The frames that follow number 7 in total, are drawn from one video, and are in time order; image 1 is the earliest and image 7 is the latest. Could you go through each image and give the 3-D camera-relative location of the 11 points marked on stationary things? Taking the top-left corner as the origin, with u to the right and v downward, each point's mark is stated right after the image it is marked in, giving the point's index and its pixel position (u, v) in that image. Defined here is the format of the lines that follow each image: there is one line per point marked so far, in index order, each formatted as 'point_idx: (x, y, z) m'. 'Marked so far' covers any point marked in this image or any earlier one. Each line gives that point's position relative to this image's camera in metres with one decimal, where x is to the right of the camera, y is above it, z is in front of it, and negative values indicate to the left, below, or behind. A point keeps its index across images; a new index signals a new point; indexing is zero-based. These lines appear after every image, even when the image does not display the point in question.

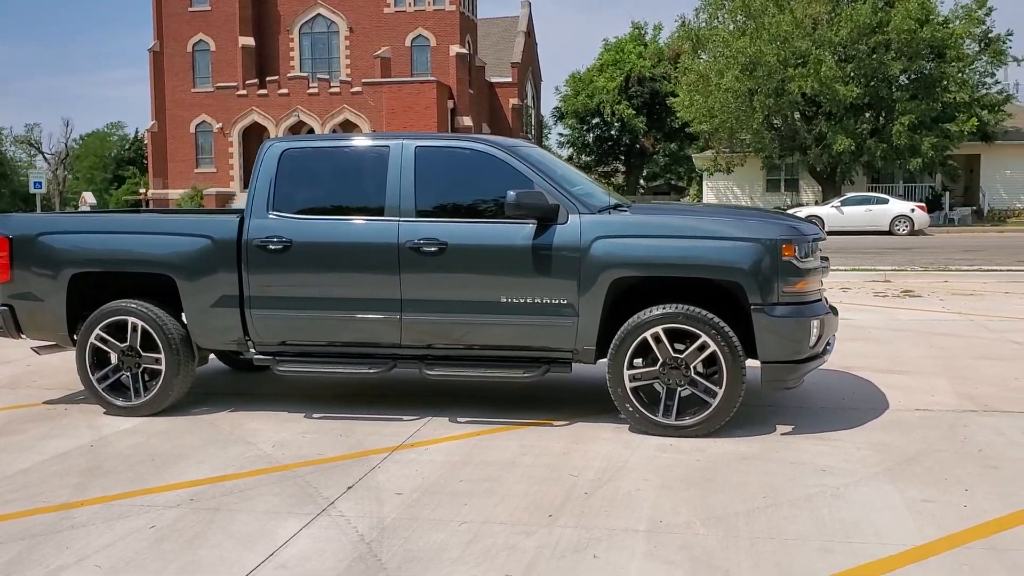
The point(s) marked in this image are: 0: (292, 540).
0: (-0.8, -0.9, +3.7) m
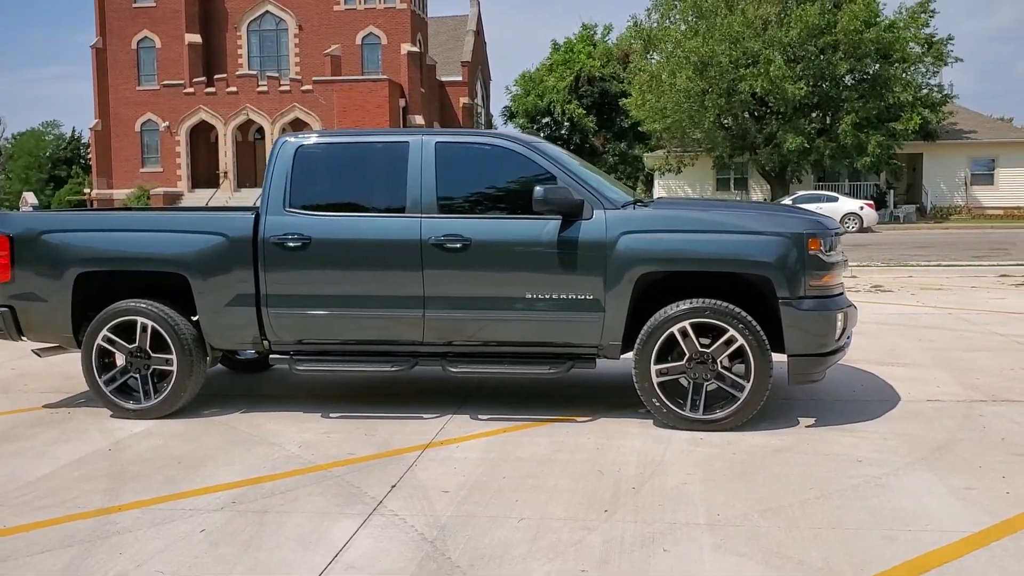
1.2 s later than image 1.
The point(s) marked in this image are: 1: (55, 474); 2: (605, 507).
0: (-0.6, -0.9, +3.7) m
1: (-2.1, -0.8, +4.7) m
2: (+0.4, -0.9, +4.0) m
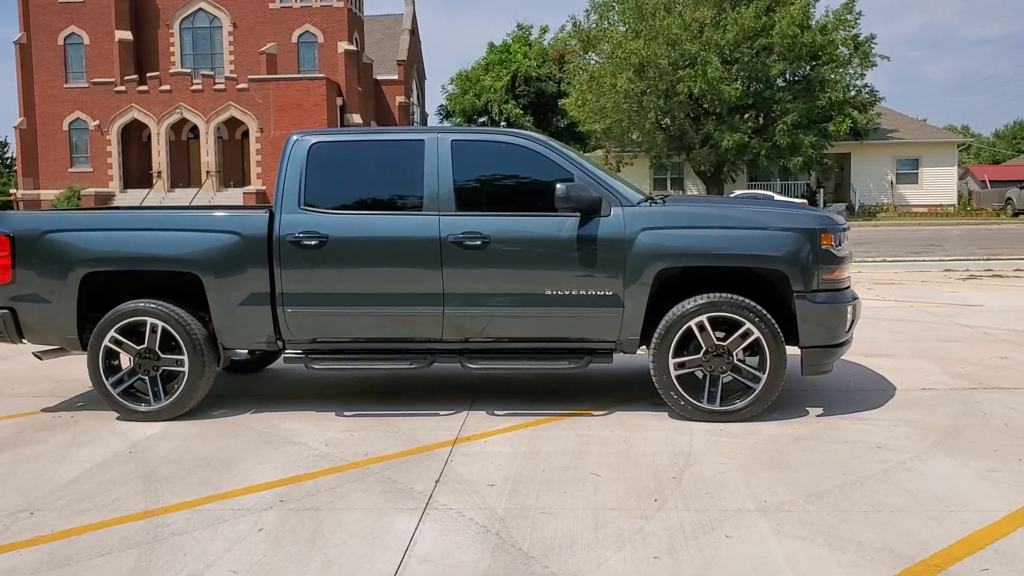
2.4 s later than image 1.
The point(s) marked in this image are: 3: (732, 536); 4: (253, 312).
0: (-0.3, -0.9, +3.7) m
1: (-1.9, -0.8, +4.6) m
2: (+0.6, -0.8, +4.1) m
3: (+0.8, -0.9, +3.6) m
4: (-1.4, -0.1, +5.5) m
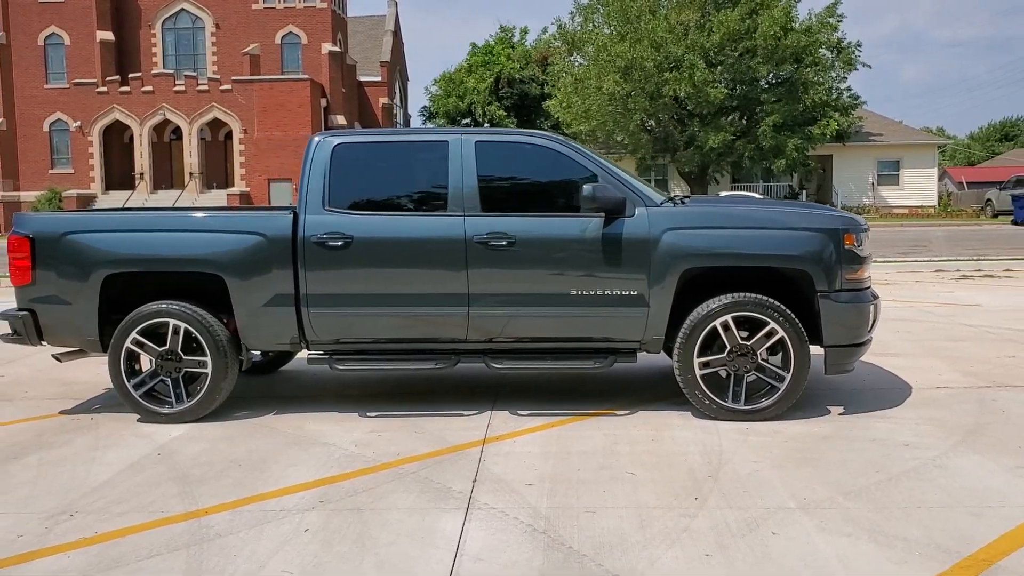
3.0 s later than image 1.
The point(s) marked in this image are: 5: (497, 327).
0: (-0.2, -0.9, +3.7) m
1: (-1.8, -0.8, +4.5) m
2: (+0.7, -0.8, +4.1) m
3: (+1.0, -0.9, +3.7) m
4: (-1.3, -0.1, +5.5) m
5: (-0.1, -0.2, +5.5) m
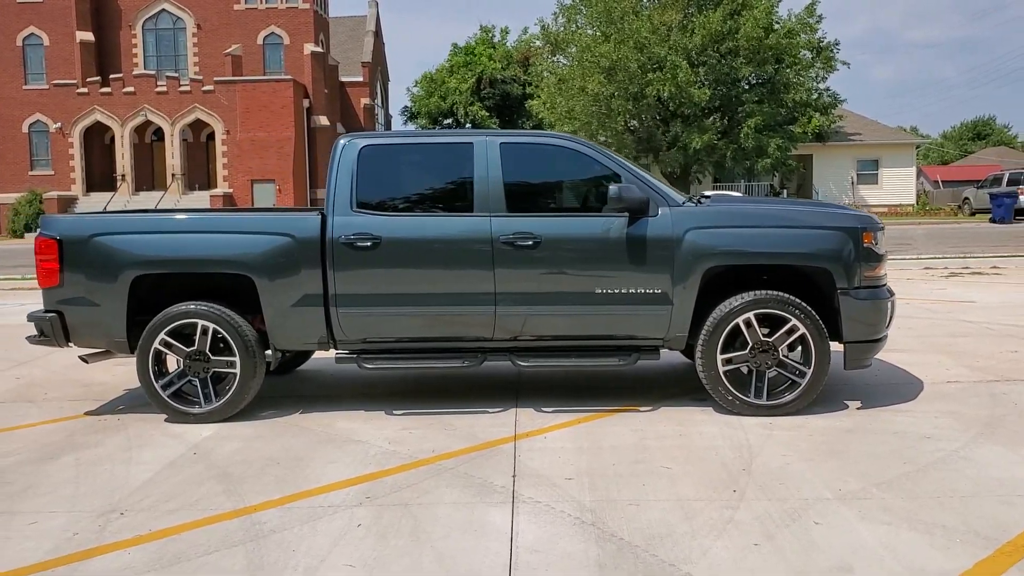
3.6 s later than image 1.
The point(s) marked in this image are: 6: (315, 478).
0: (0.0, -0.9, +3.8) m
1: (-1.6, -0.9, +4.6) m
2: (+0.9, -0.8, +4.2) m
3: (+1.1, -0.9, +3.8) m
4: (-1.1, -0.1, +5.6) m
5: (+0.1, -0.2, +5.6) m
6: (-0.9, -0.8, +4.6) m
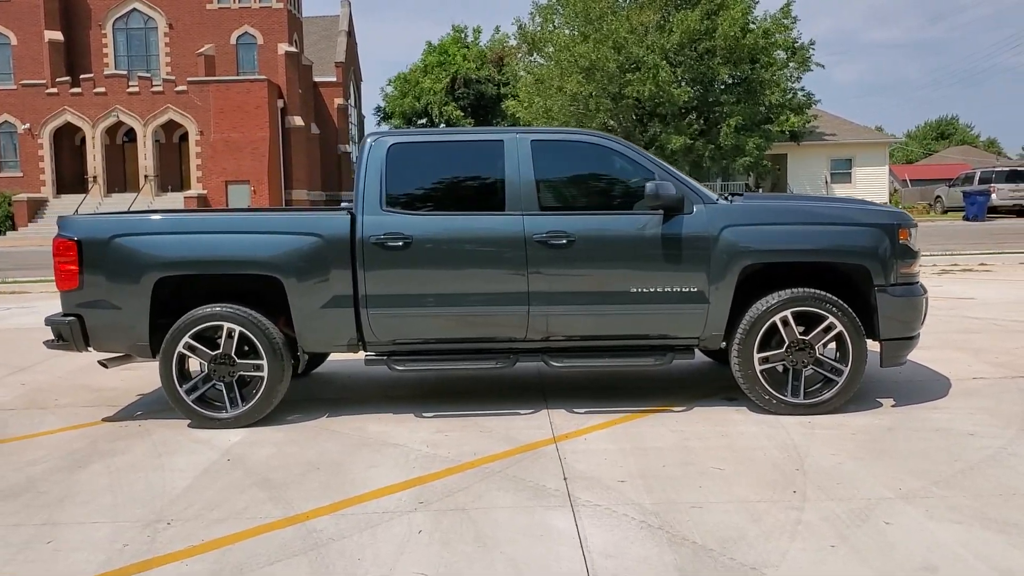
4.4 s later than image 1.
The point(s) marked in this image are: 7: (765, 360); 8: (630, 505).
0: (+0.3, -0.9, +3.7) m
1: (-1.4, -0.9, +4.5) m
2: (+1.1, -0.8, +4.2) m
3: (+1.4, -0.9, +3.7) m
4: (-0.9, -0.1, +5.4) m
5: (+0.2, -0.2, +5.5) m
6: (-0.7, -0.8, +4.4) m
7: (+1.3, -0.4, +5.4) m
8: (+0.5, -0.8, +4.0) m
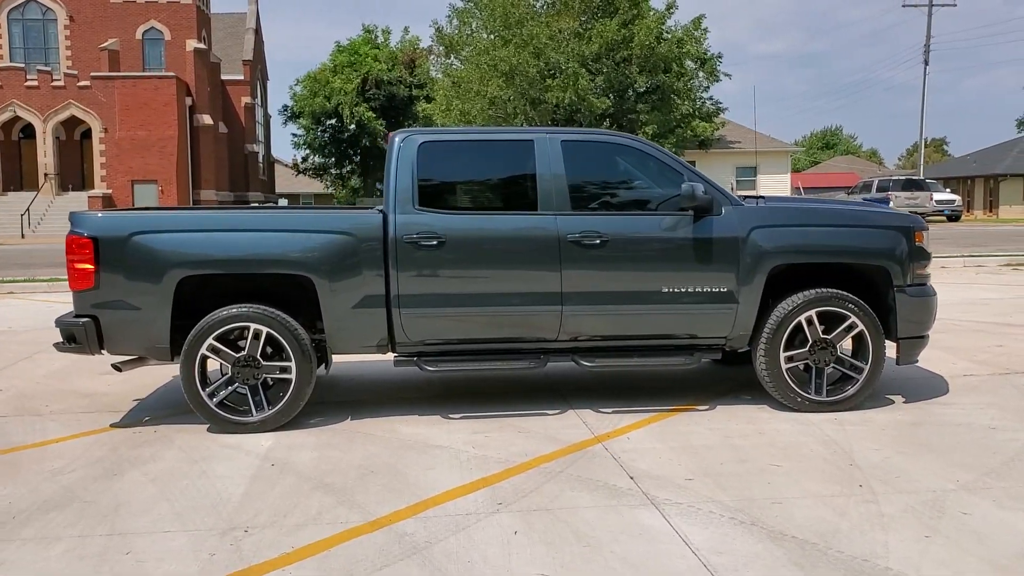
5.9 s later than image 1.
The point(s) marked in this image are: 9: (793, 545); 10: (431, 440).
0: (+0.6, -0.9, +3.7) m
1: (-1.1, -0.9, +4.3) m
2: (+1.4, -0.8, +4.3) m
3: (+1.7, -0.8, +3.9) m
4: (-0.8, -0.1, +5.3) m
5: (+0.4, -0.2, +5.5) m
6: (-0.4, -0.8, +4.4) m
7: (+1.5, -0.4, +5.6) m
8: (+0.8, -0.8, +4.0) m
9: (+1.0, -0.9, +3.6) m
10: (-0.4, -0.8, +5.1) m
